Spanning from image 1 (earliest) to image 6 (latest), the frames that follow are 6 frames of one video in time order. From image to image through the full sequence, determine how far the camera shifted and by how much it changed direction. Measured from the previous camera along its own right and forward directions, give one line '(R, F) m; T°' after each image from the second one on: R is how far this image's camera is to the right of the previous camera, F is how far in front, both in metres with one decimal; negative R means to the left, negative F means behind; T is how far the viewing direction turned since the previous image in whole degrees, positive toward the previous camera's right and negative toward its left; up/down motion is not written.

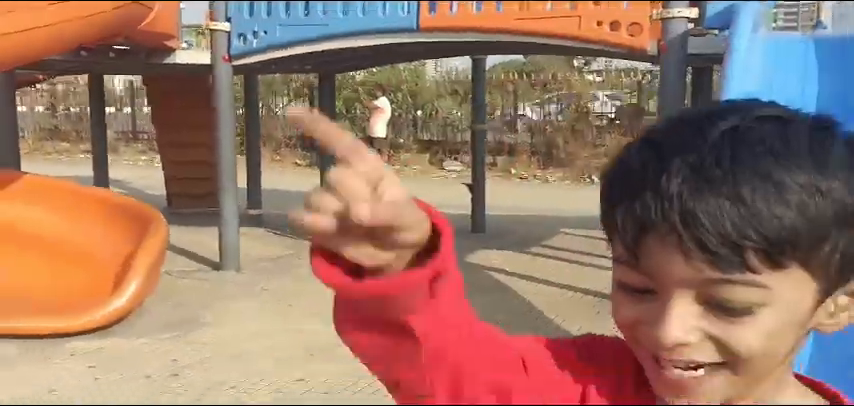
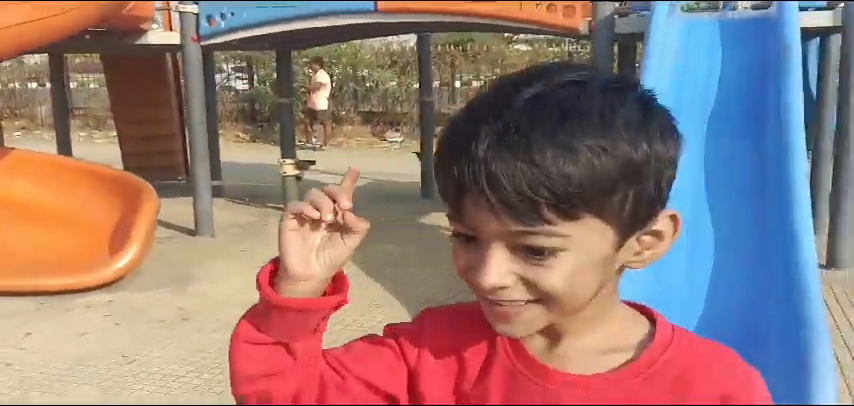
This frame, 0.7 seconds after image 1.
(-0.2, -0.7) m; +5°
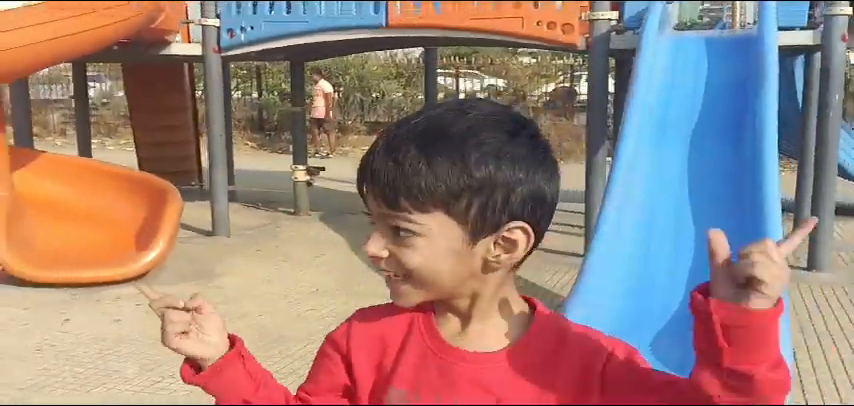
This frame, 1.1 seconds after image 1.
(0.0, -0.4) m; 0°
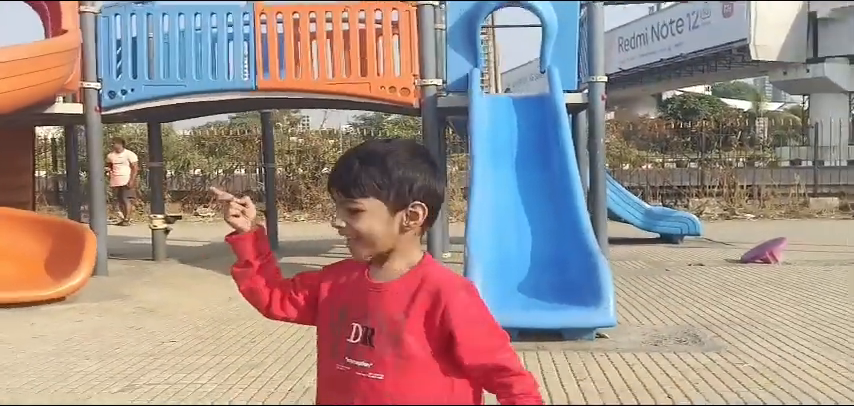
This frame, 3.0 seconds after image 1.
(-1.0, -1.3) m; +16°
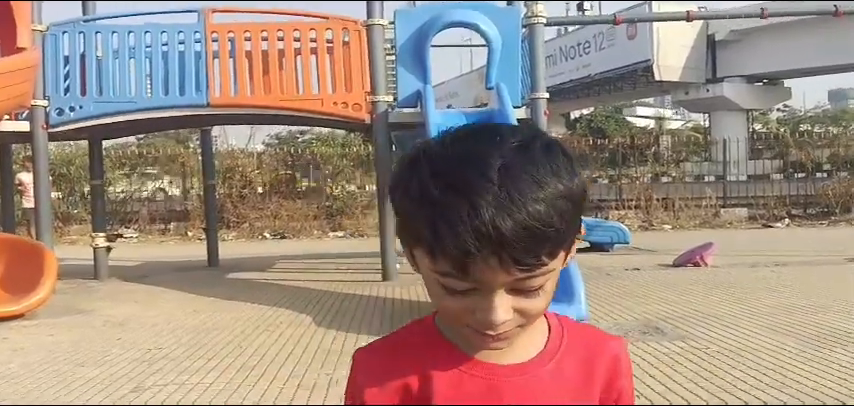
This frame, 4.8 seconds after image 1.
(-0.4, -0.2) m; +6°
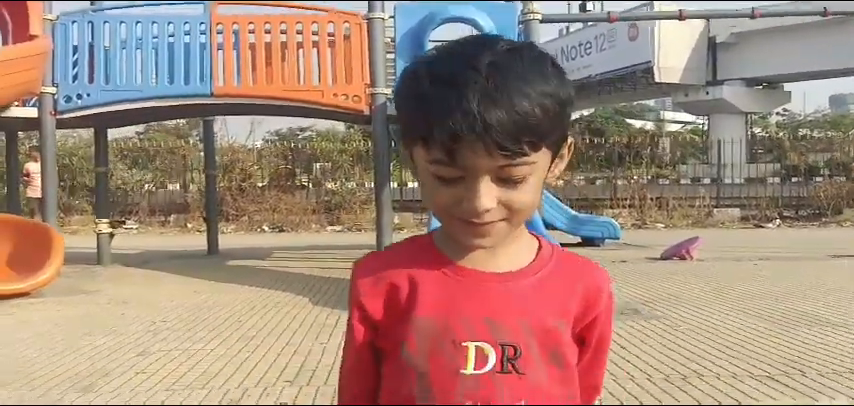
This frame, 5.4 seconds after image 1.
(0.0, -0.3) m; 0°
